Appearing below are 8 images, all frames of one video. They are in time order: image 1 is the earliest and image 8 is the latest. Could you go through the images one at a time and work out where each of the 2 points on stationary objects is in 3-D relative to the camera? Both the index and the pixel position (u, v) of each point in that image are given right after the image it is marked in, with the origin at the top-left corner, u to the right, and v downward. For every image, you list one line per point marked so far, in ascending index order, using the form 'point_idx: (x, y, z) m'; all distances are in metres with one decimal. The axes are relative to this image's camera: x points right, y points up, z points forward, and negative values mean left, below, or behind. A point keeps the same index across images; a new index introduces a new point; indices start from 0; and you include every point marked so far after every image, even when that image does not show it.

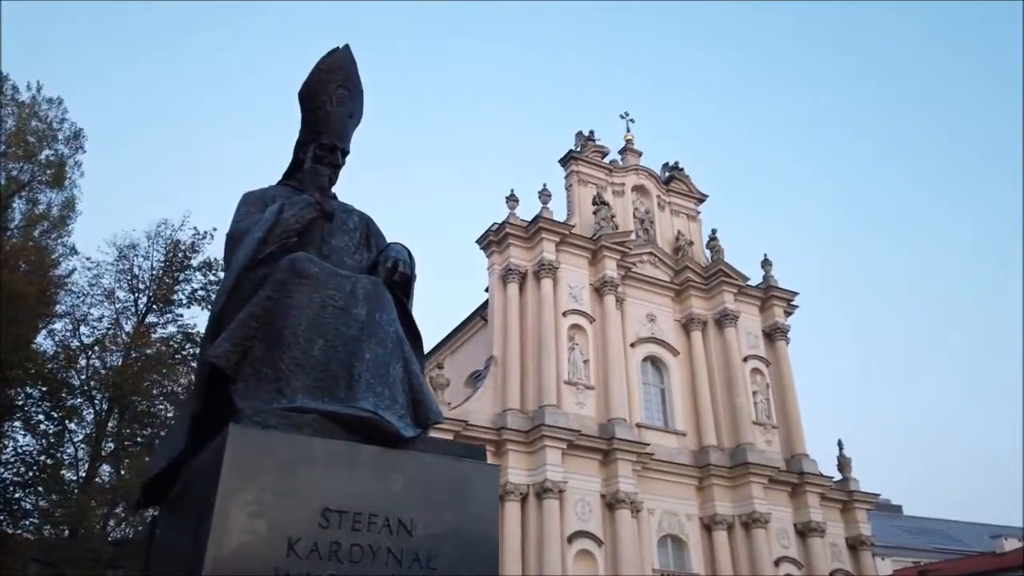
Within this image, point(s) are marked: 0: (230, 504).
0: (-0.6, -0.5, +1.7) m
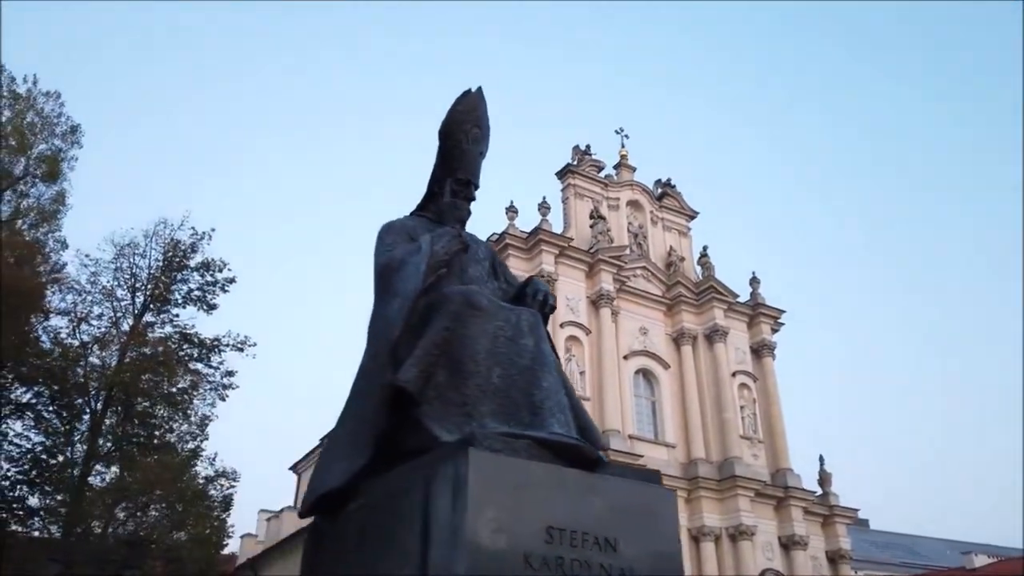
0: (-0.1, -0.6, +1.9) m
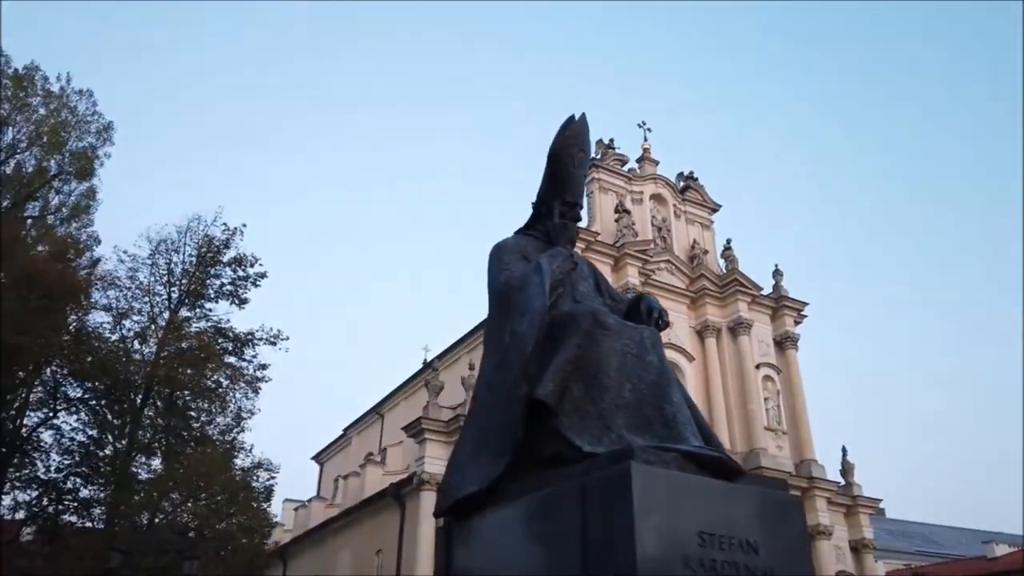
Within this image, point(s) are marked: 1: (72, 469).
0: (+0.4, -0.7, +2.2) m
1: (-7.1, -2.9, +12.2) m
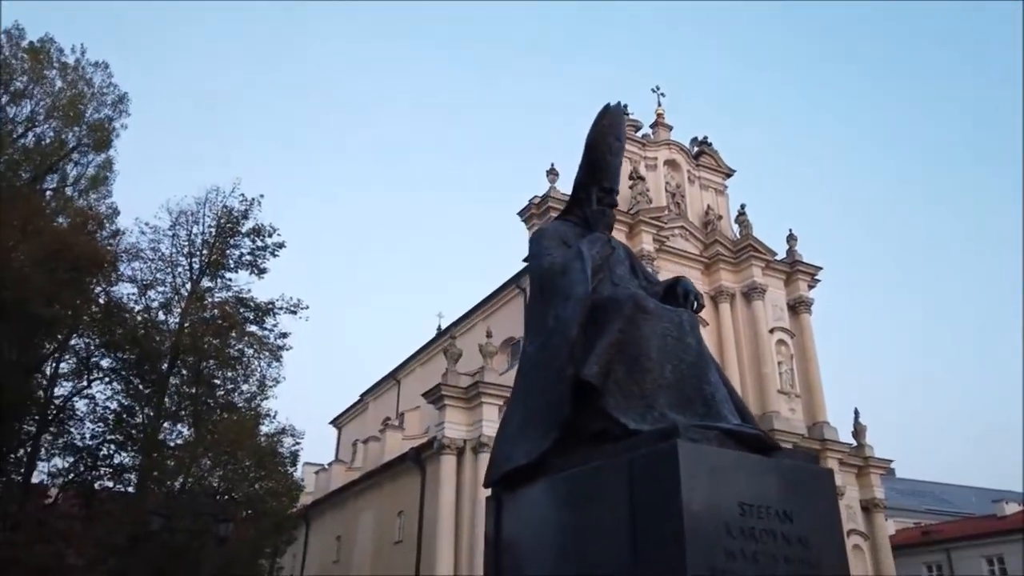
0: (+0.6, -0.7, +2.4) m
1: (-6.7, -2.5, +12.6) m
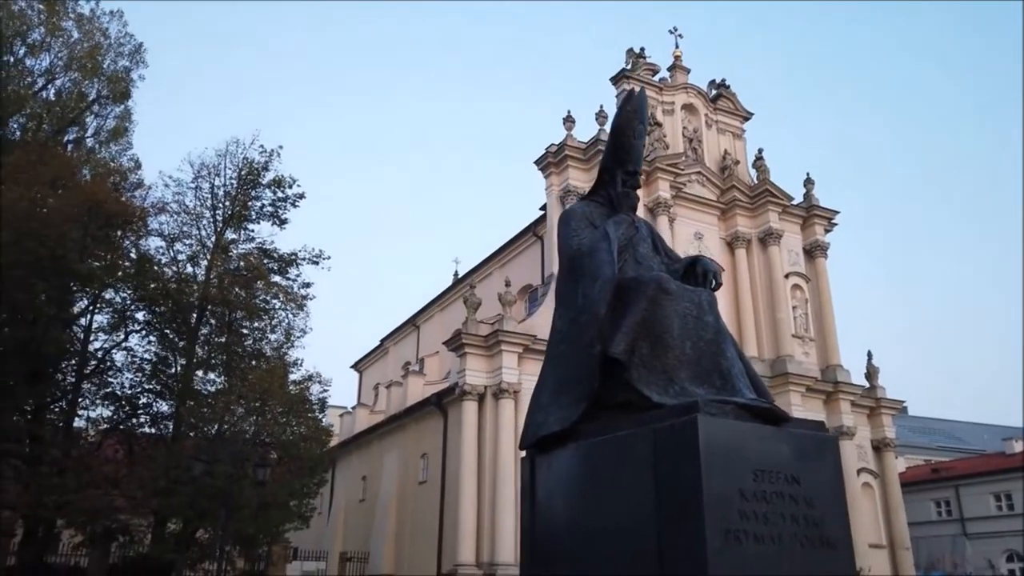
0: (+0.7, -0.6, +2.7) m
1: (-6.4, -1.7, +13.1) m
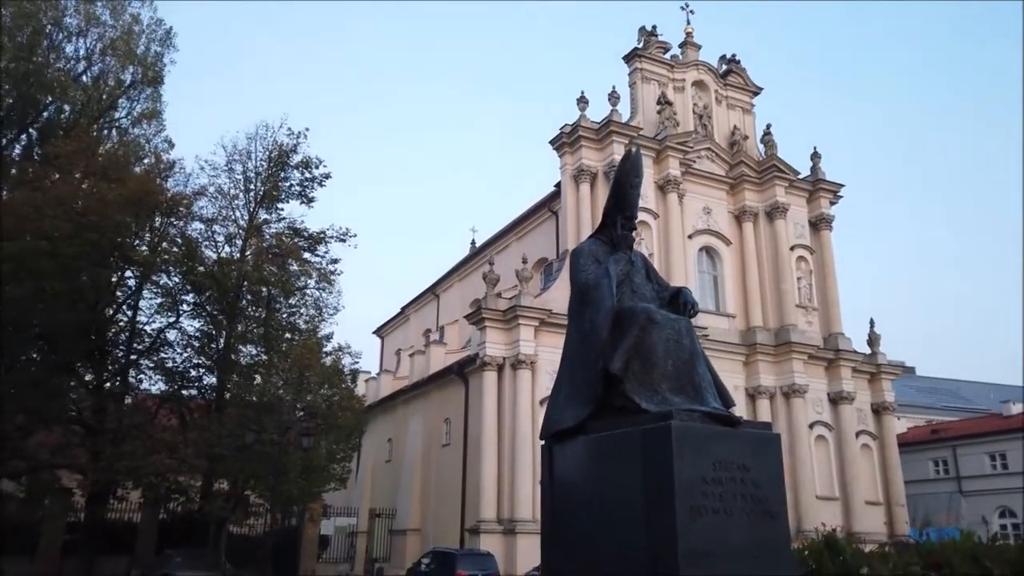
0: (+0.8, -0.8, +3.7) m
1: (-6.0, -1.4, +14.3) m
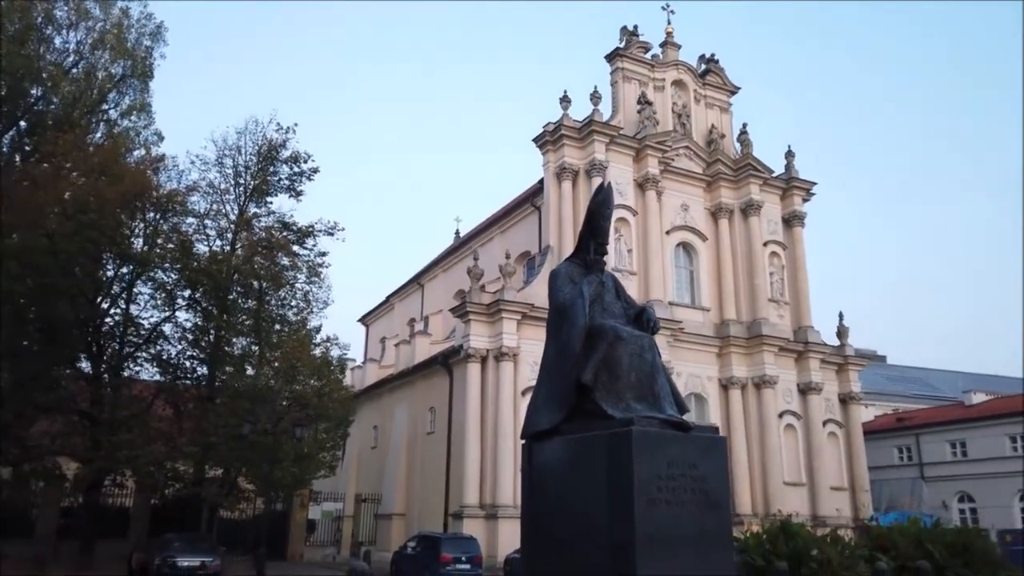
0: (+0.7, -1.0, +4.3) m
1: (-6.4, -1.2, +14.8) m
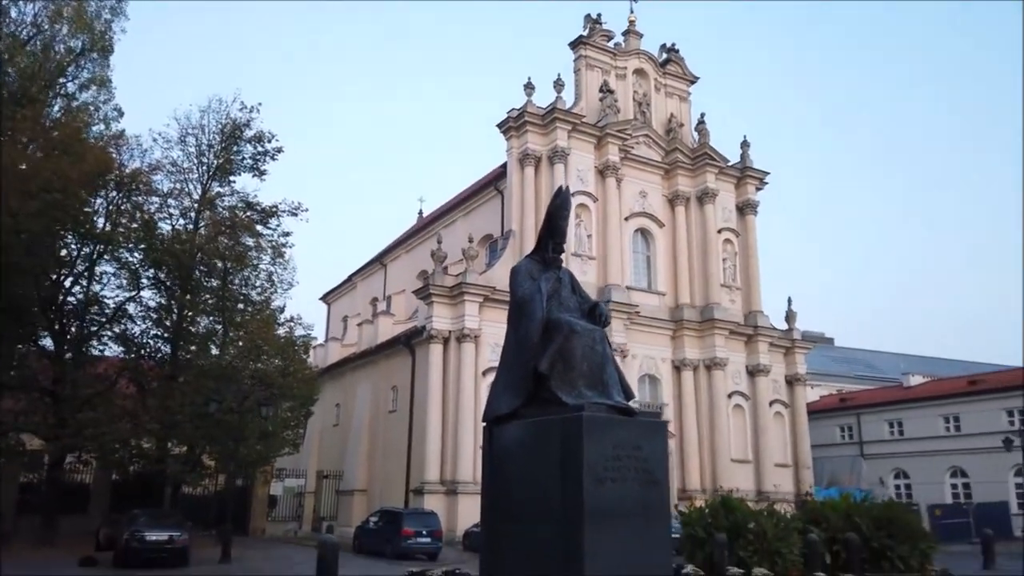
0: (+0.5, -1.0, +4.9) m
1: (-7.1, -0.8, +15.0) m
